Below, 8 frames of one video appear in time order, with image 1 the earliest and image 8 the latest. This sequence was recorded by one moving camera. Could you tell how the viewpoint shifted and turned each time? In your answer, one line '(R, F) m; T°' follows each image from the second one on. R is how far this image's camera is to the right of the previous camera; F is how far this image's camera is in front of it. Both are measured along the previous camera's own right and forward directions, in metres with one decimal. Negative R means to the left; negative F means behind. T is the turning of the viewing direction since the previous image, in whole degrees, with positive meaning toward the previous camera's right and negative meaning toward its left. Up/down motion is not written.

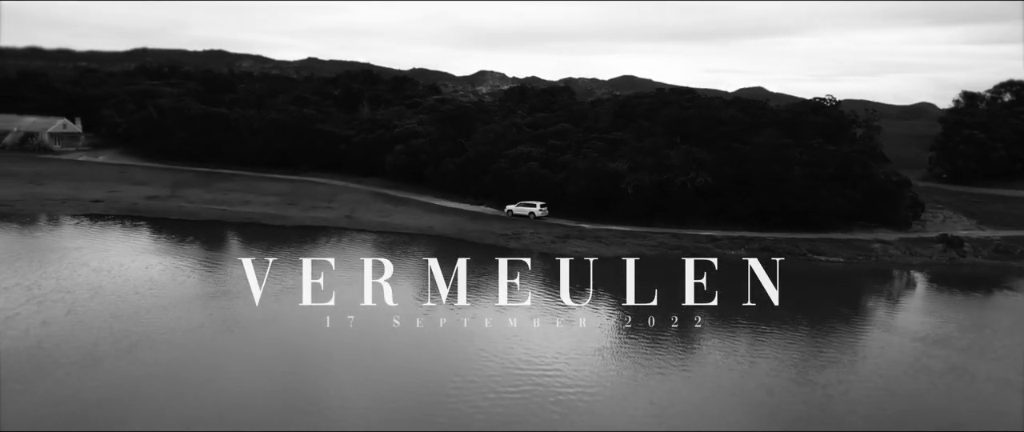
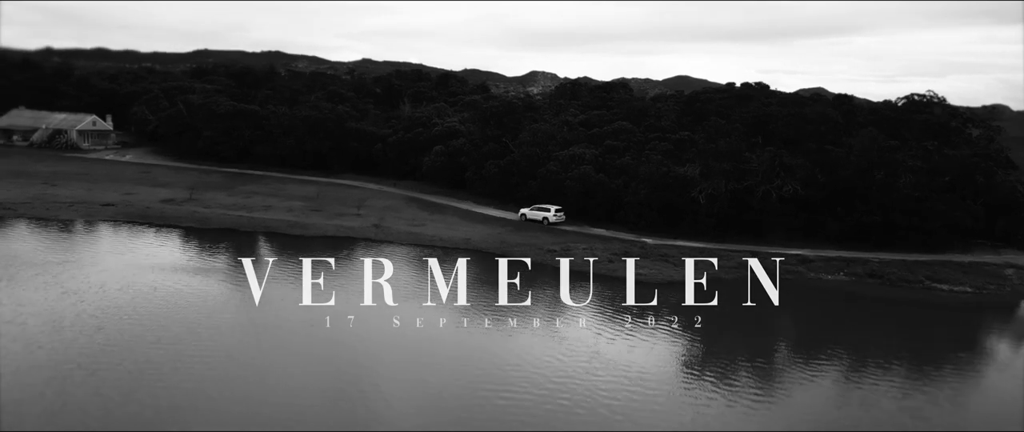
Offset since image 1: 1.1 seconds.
(0.0, +6.5) m; -4°
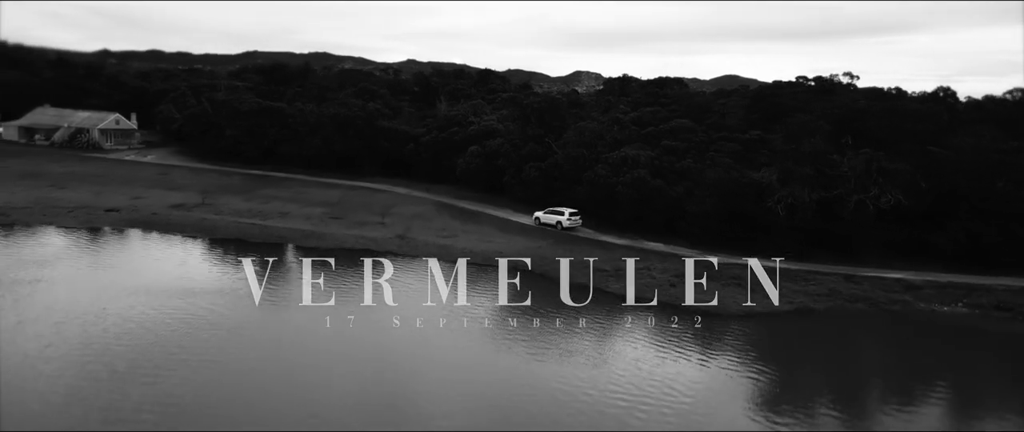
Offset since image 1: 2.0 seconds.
(0.0, +5.6) m; -3°
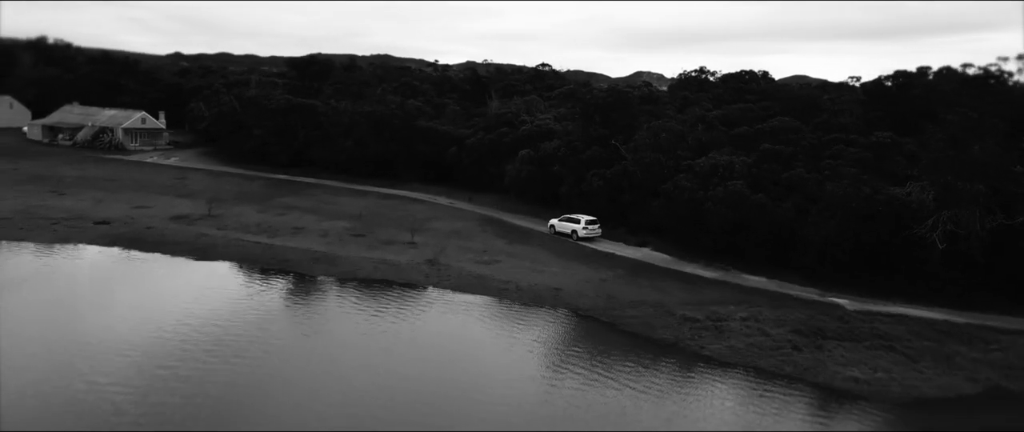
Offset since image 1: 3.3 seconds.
(-0.1, +8.0) m; -4°
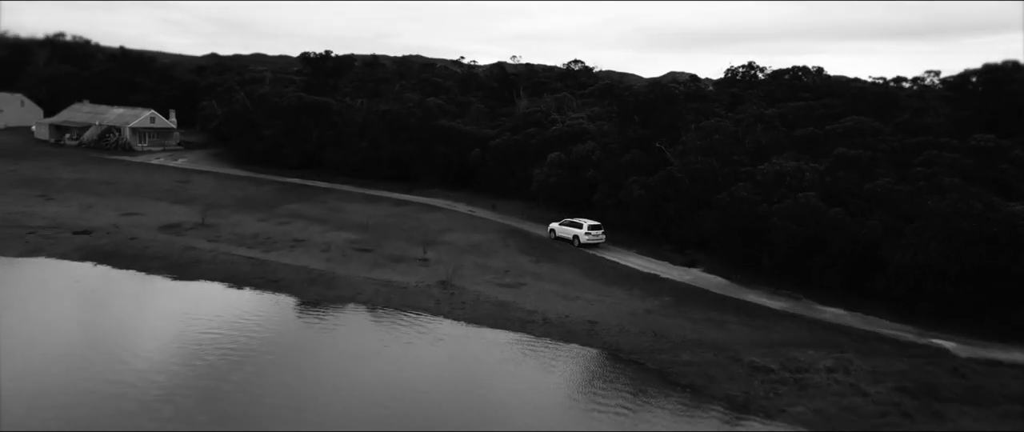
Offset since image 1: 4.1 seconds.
(+0.1, +4.7) m; -2°
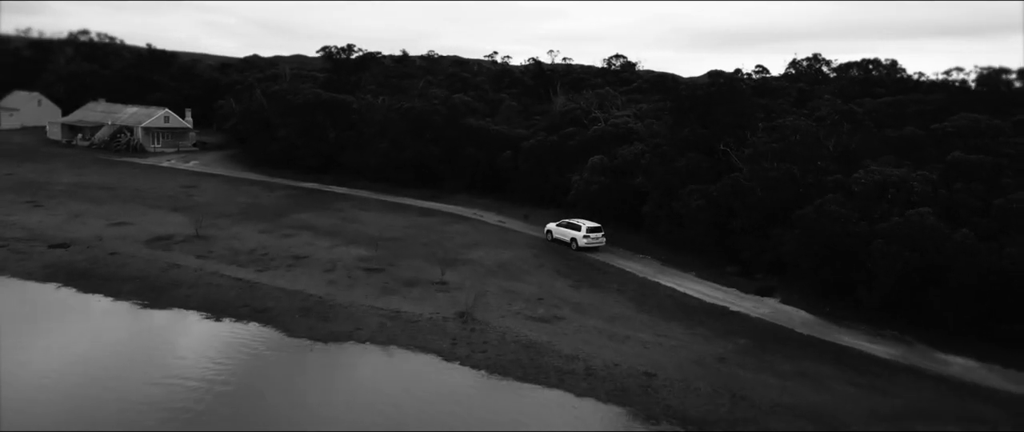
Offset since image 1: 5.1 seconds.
(0.0, +4.9) m; -3°
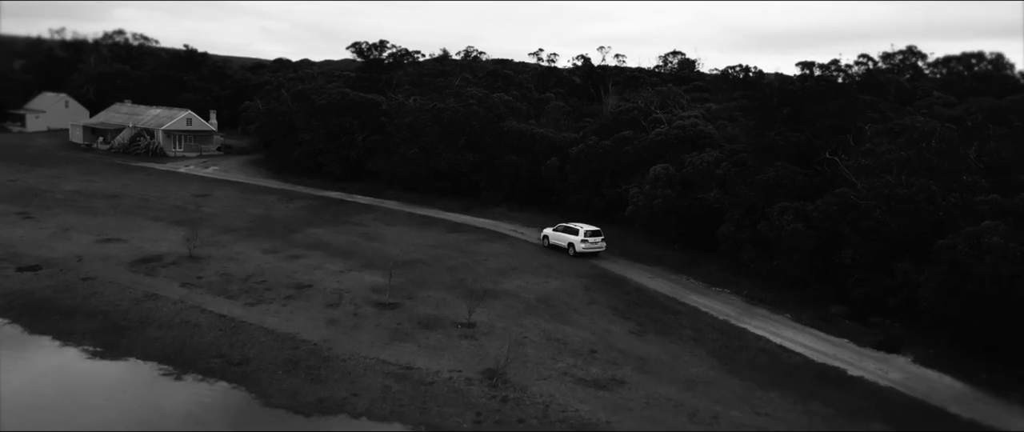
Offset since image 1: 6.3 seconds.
(0.0, +5.3) m; -3°
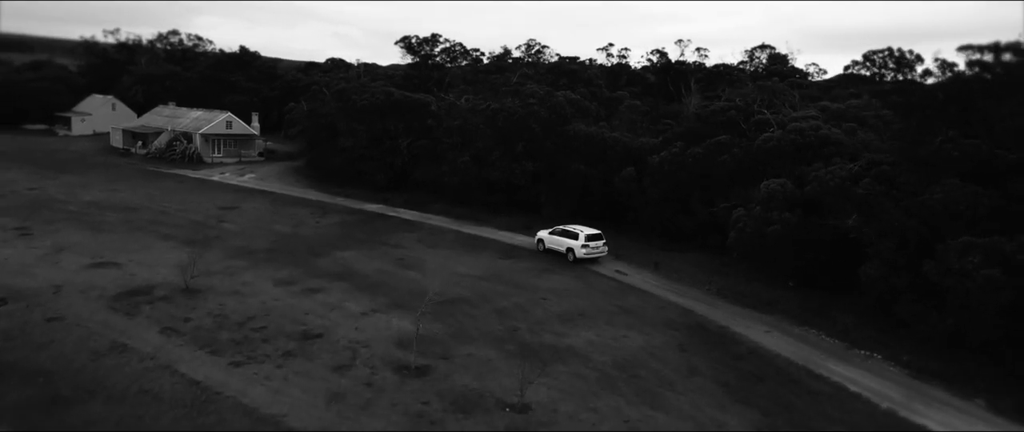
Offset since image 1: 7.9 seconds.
(-0.2, +5.8) m; -5°
